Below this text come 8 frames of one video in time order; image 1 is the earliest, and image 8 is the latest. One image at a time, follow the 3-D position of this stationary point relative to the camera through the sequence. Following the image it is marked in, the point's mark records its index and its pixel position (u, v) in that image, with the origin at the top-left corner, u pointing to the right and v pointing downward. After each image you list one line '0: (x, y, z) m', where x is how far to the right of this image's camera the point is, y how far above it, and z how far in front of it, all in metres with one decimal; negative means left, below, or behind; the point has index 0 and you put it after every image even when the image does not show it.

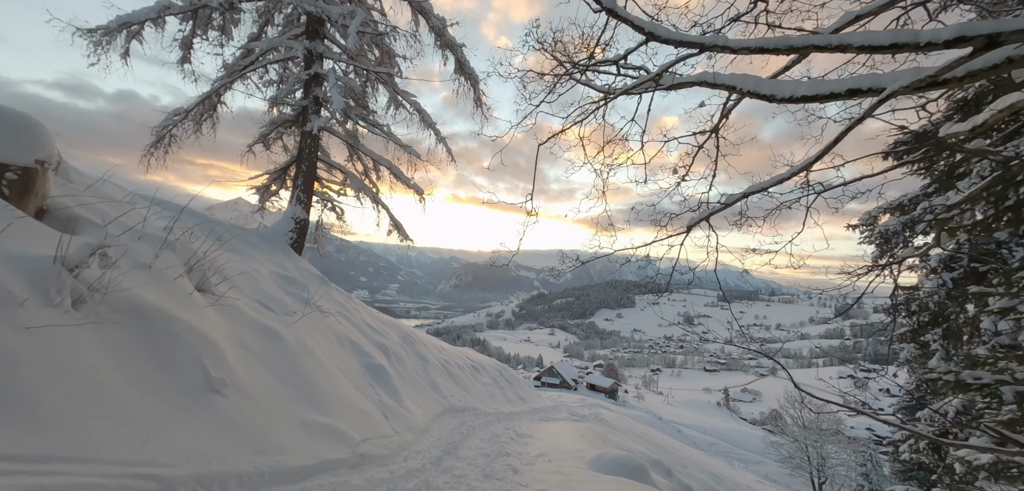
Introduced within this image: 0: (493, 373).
0: (-0.7, -4.8, +15.0) m
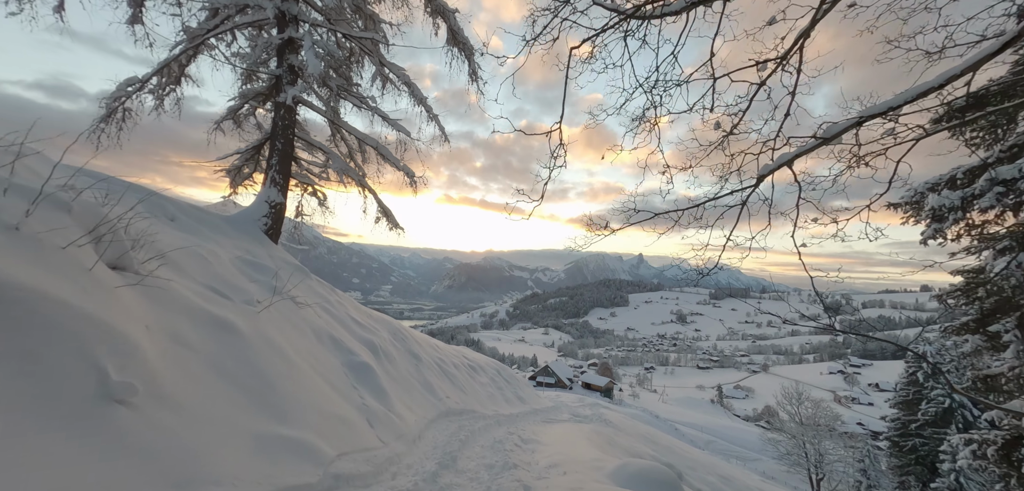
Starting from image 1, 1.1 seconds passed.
0: (-0.7, -4.6, +14.2) m
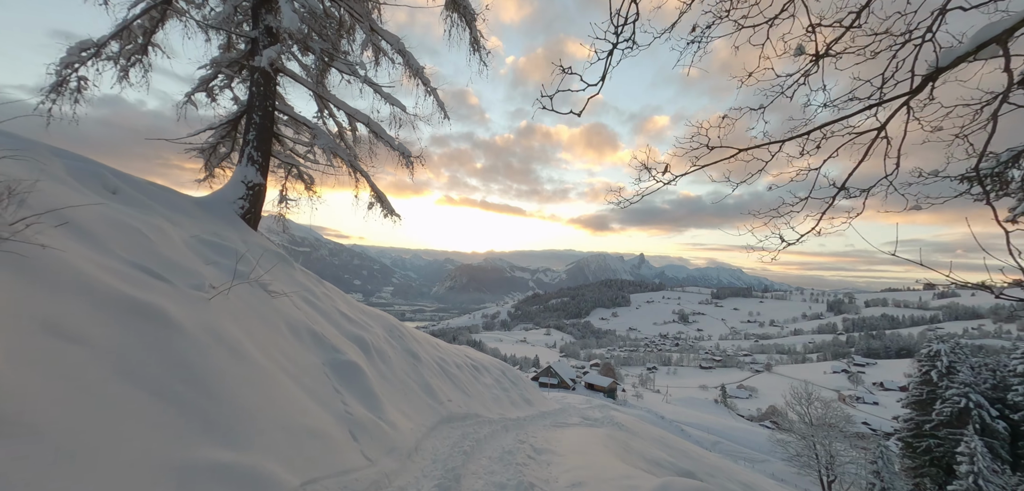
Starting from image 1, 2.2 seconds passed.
0: (-0.5, -4.3, +13.4) m
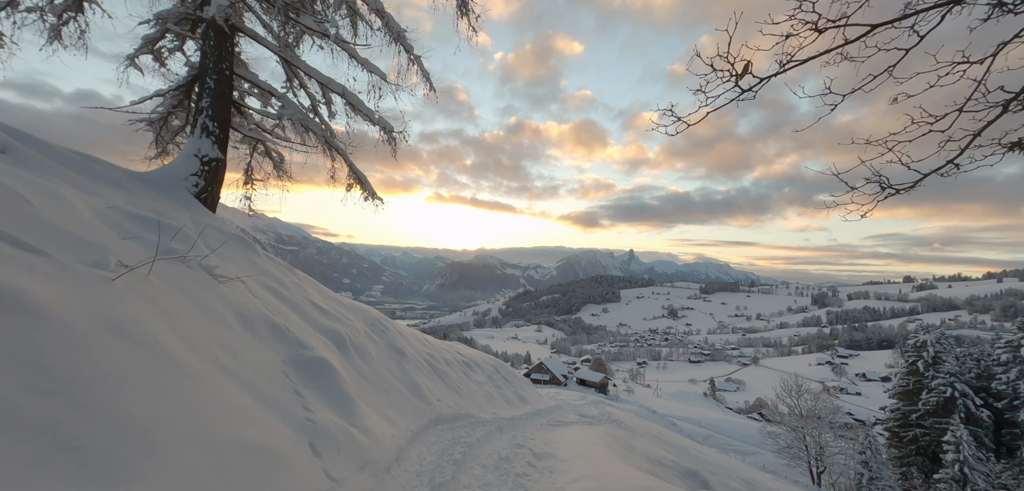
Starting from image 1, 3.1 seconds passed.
0: (-0.8, -4.0, +12.7) m
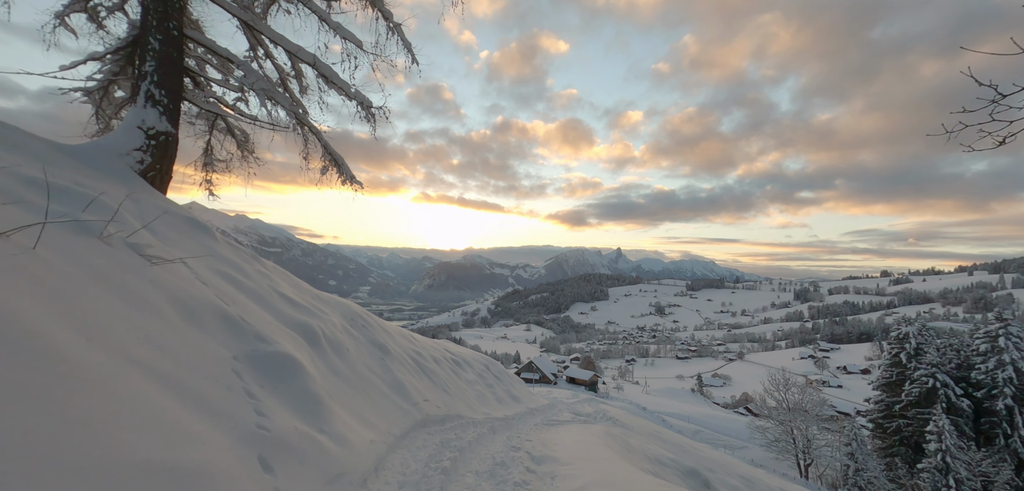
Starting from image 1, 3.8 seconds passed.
0: (-1.0, -3.8, +12.2) m
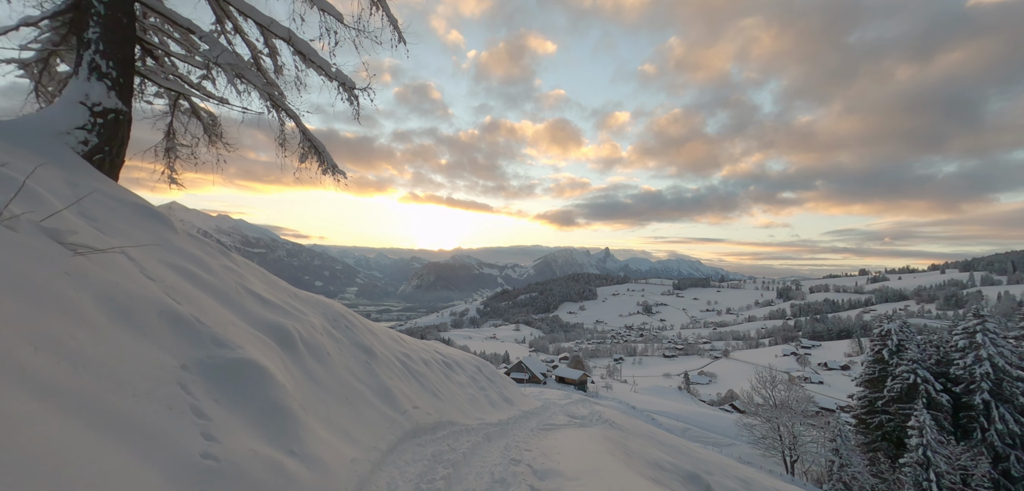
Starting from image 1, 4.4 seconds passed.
0: (-1.2, -3.7, +11.7) m
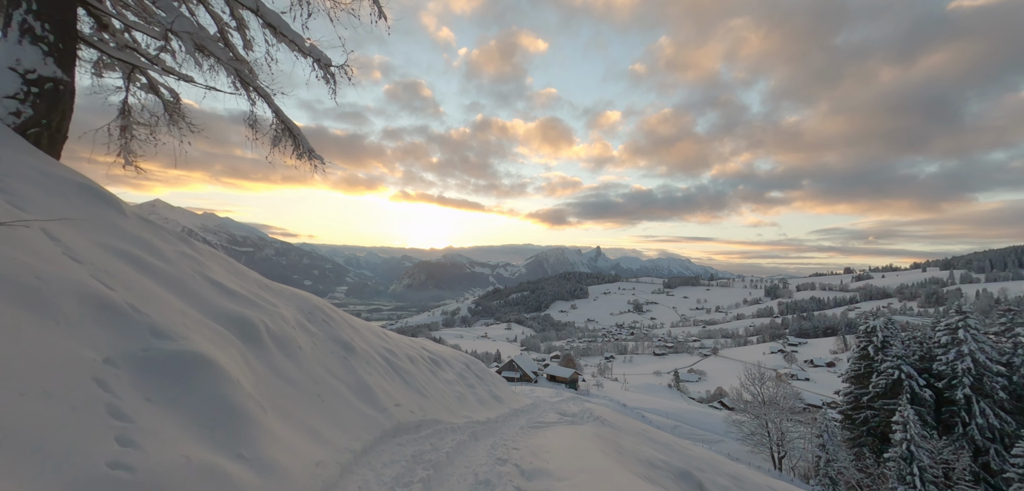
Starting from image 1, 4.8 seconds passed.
0: (-1.5, -3.5, +11.4) m
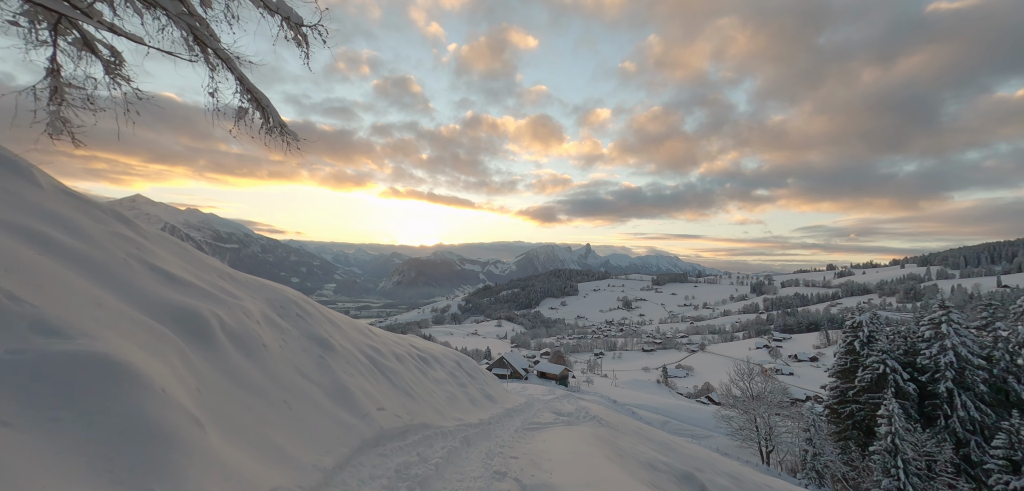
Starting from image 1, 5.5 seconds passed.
0: (-1.7, -3.3, +10.8) m
